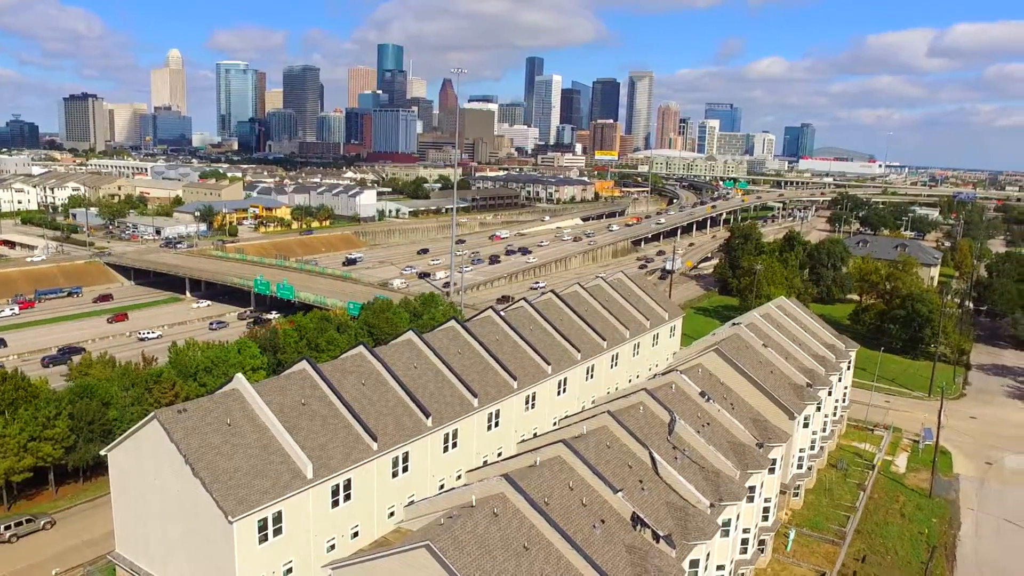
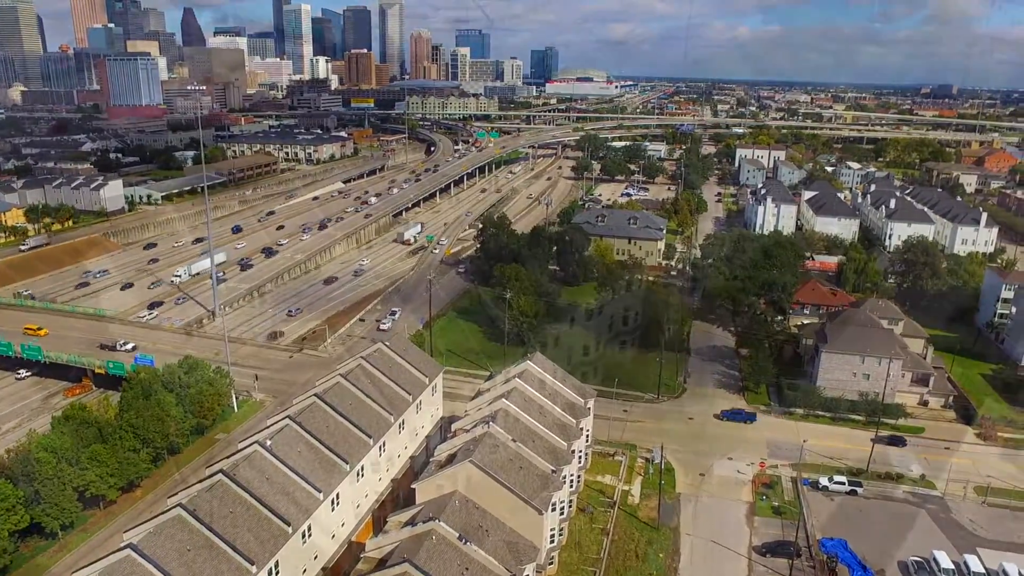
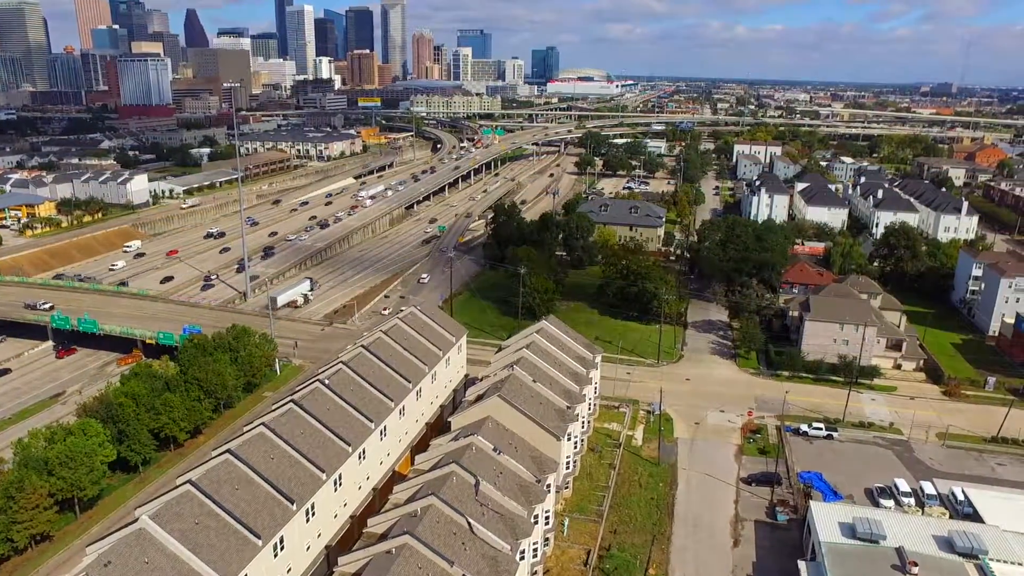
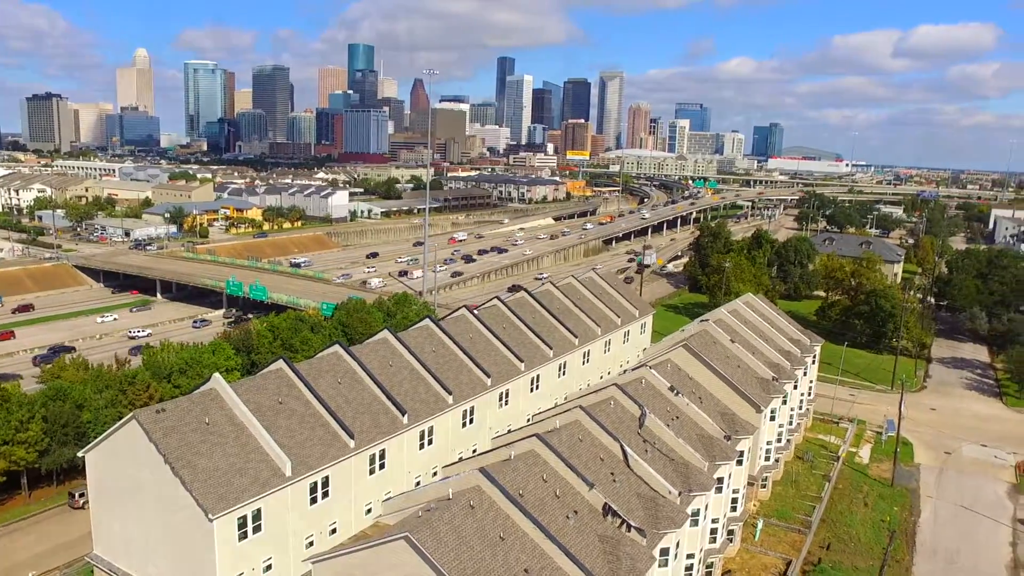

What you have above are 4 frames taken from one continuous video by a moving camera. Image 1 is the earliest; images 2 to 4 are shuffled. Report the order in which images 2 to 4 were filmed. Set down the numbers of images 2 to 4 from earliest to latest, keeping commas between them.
4, 3, 2
